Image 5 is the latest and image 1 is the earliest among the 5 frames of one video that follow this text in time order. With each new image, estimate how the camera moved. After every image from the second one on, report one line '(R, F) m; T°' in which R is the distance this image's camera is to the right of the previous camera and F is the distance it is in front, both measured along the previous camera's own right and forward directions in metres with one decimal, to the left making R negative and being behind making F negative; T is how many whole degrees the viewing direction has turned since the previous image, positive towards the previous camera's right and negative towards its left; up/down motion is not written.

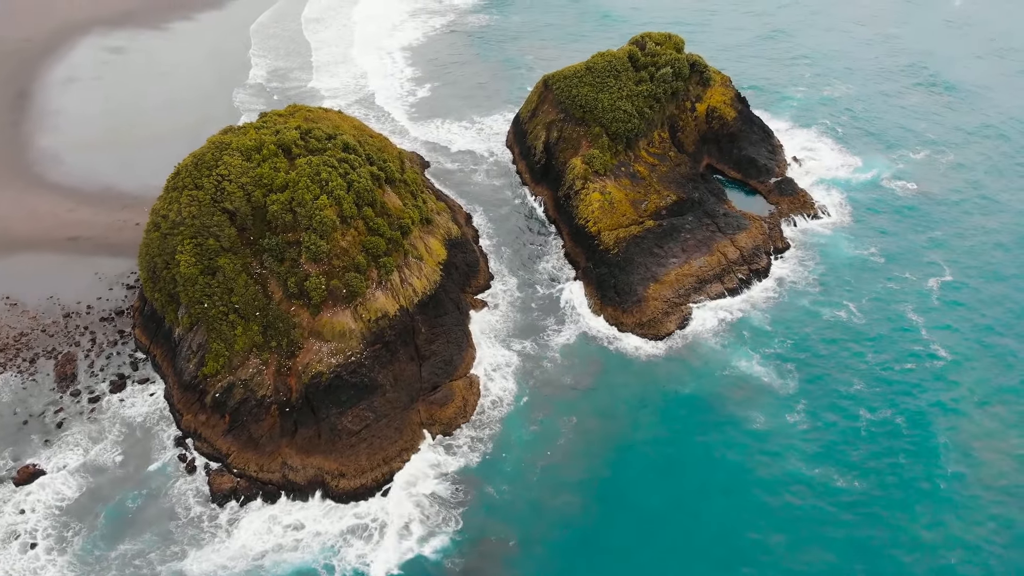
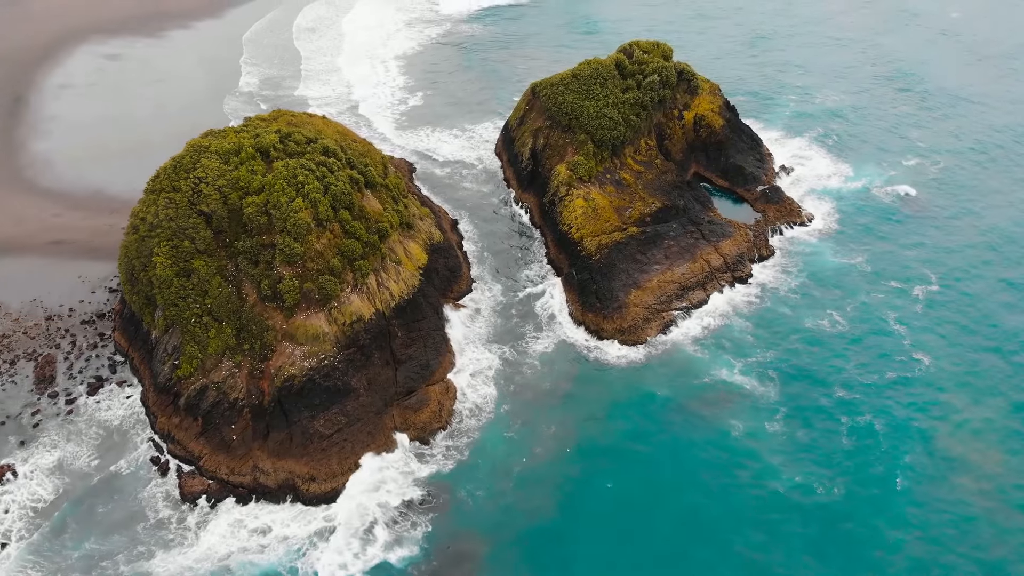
(+1.5, 0.0) m; 0°
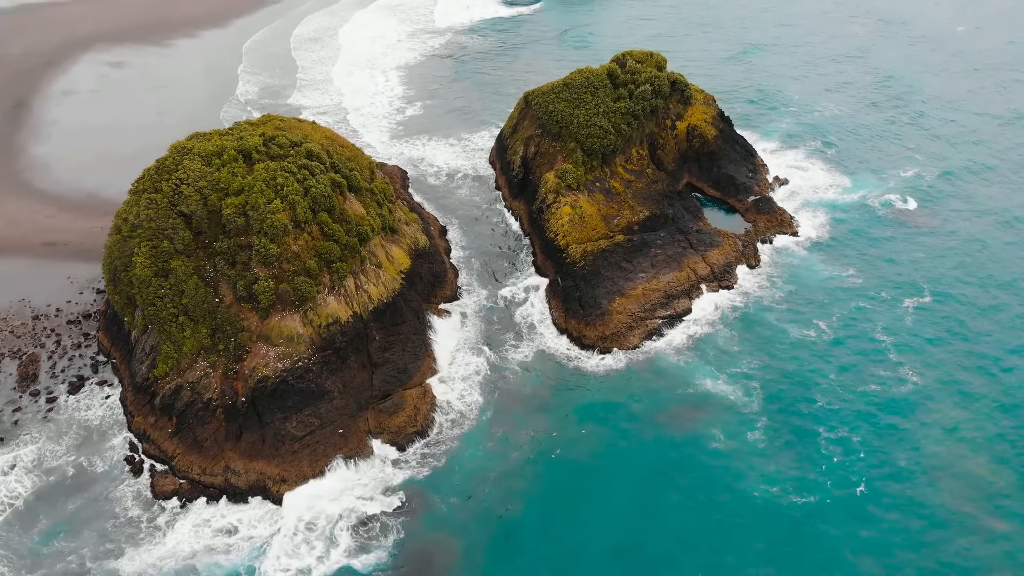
(+1.7, +0.1) m; -1°
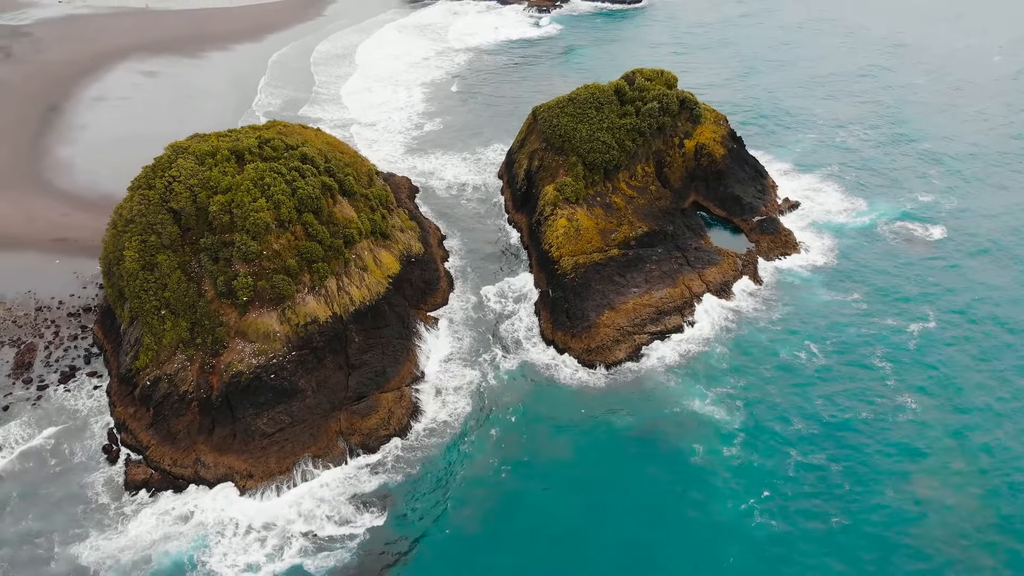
(+2.8, +0.2) m; -3°
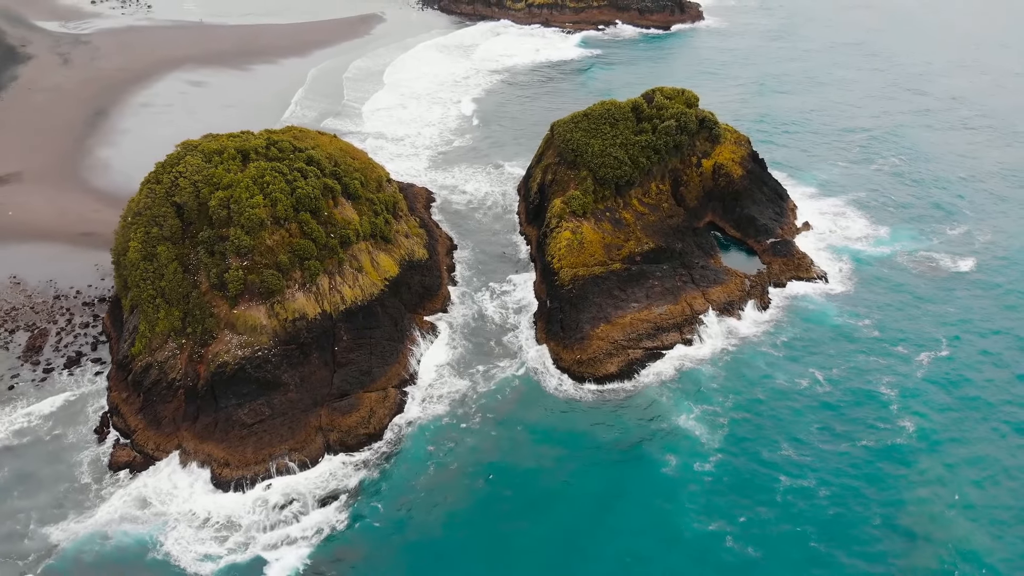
(+2.9, +0.2) m; -4°
